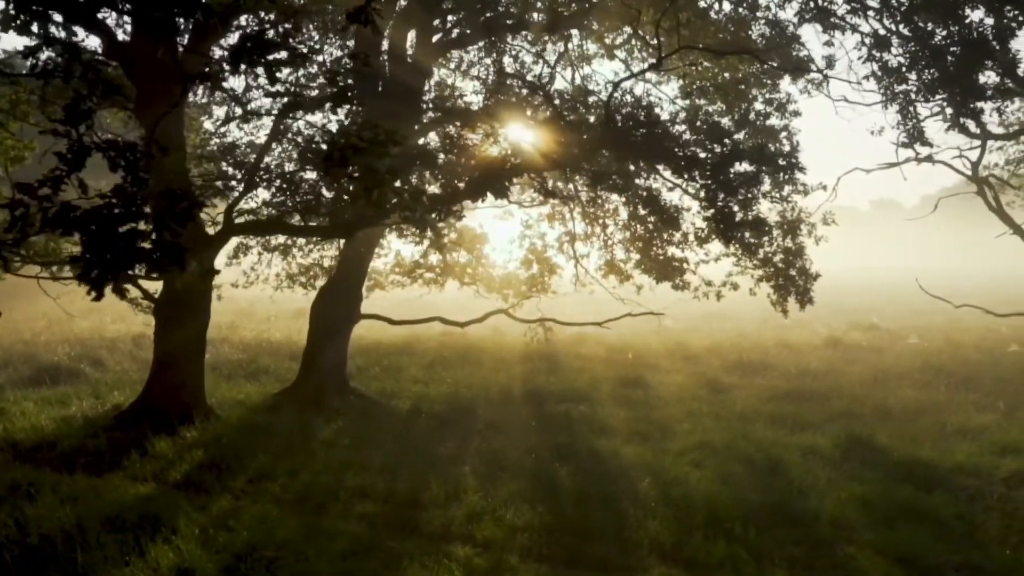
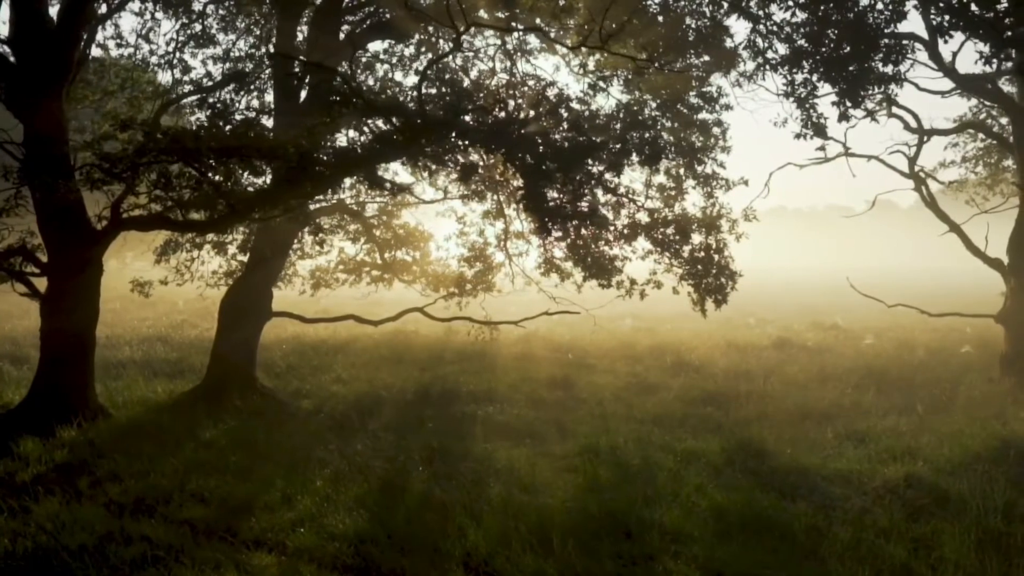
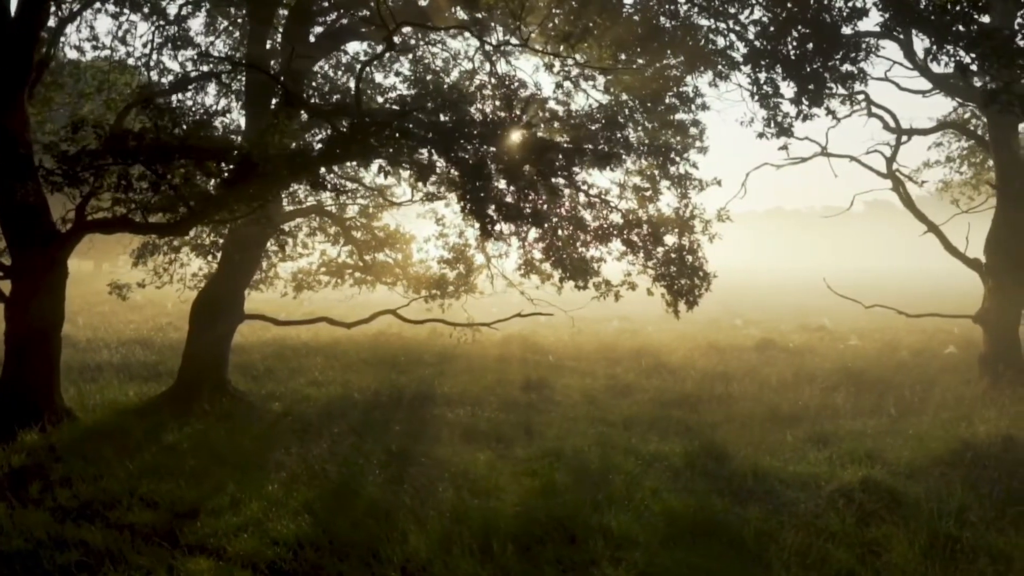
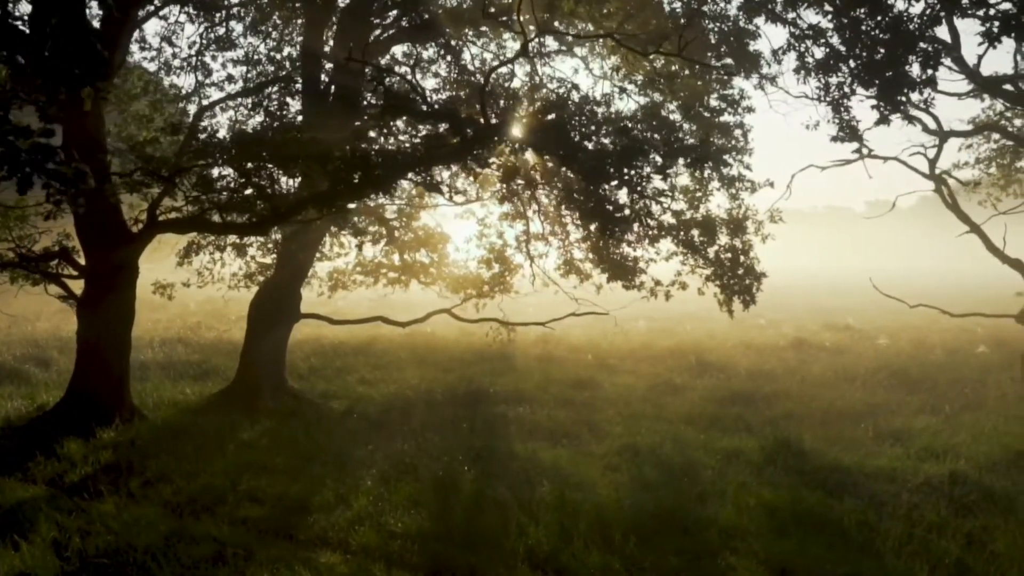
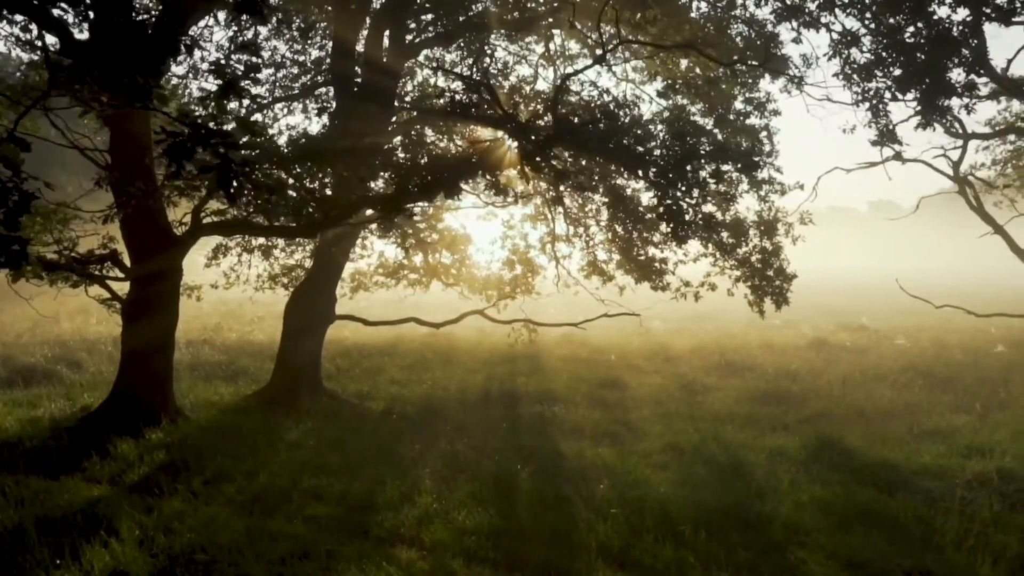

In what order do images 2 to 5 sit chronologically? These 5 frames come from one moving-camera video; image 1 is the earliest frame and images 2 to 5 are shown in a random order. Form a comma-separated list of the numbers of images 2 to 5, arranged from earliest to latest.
5, 4, 2, 3
